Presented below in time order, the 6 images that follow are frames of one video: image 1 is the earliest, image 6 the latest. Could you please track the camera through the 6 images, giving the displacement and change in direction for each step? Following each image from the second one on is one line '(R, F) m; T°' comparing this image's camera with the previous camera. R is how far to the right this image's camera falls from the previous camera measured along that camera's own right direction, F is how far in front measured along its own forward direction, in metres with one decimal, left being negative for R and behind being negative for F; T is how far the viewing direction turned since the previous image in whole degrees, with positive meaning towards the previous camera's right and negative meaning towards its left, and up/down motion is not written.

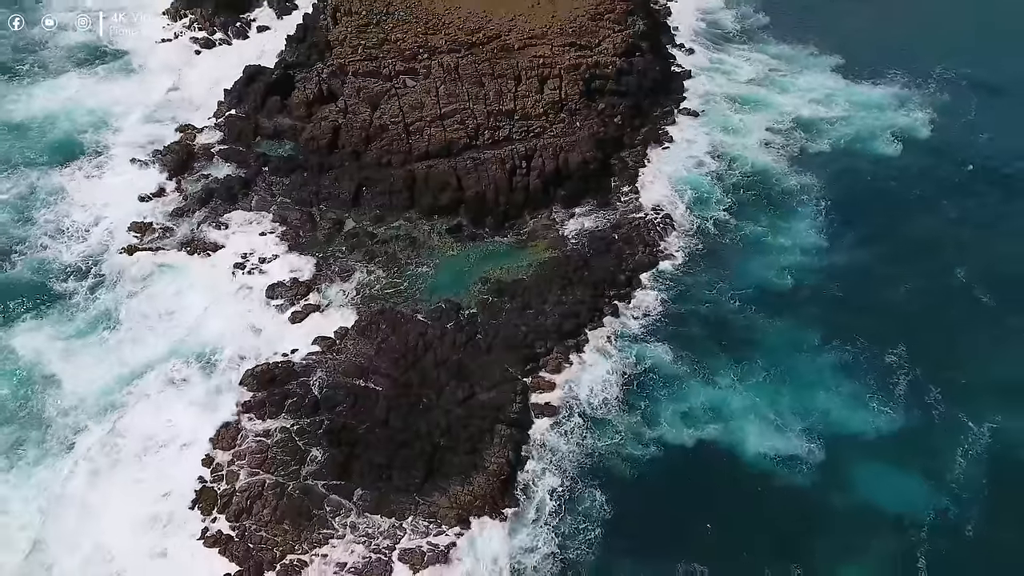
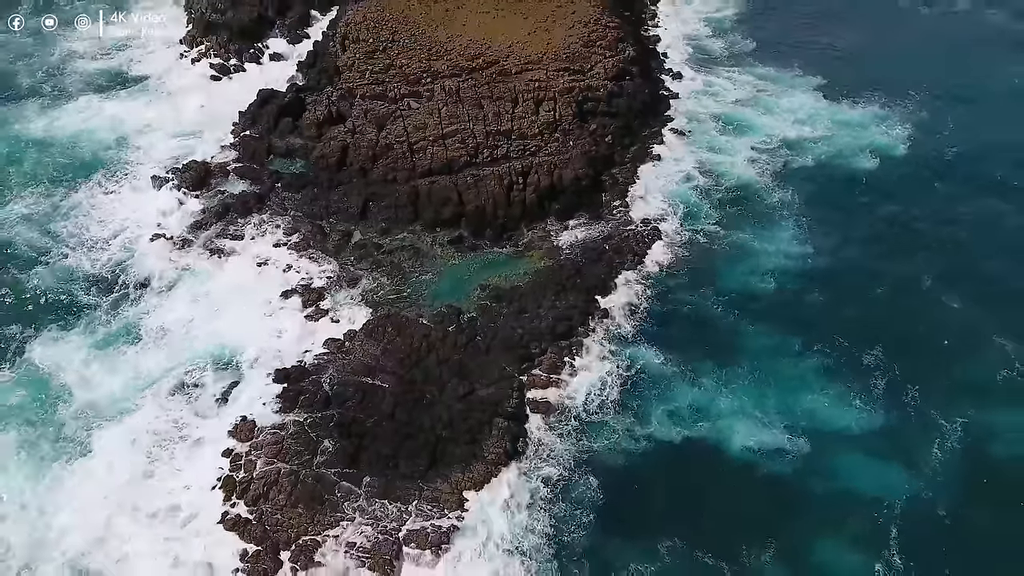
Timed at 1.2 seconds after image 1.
(+0.1, -2.6) m; 0°
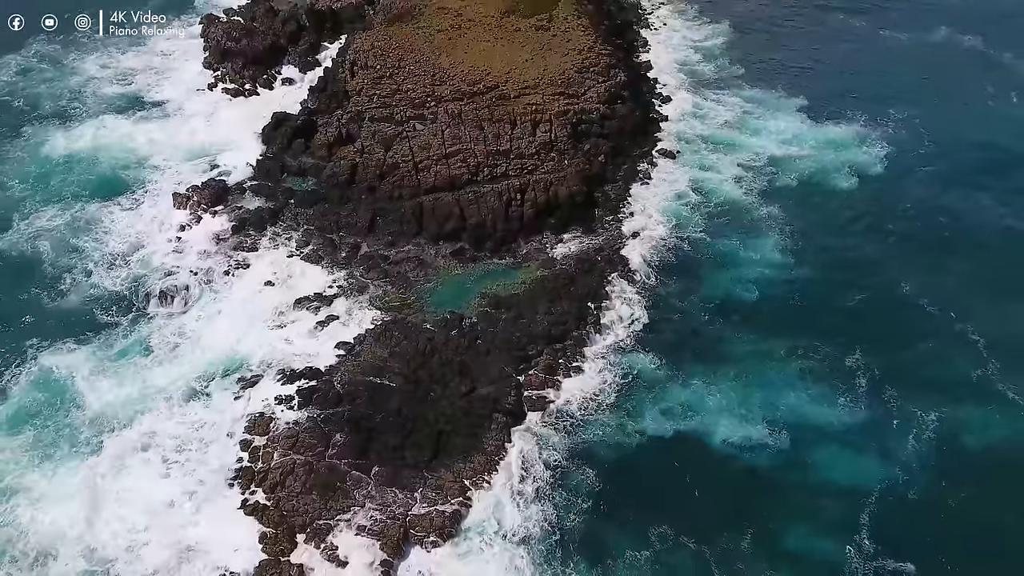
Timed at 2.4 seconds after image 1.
(+0.1, -2.7) m; 0°
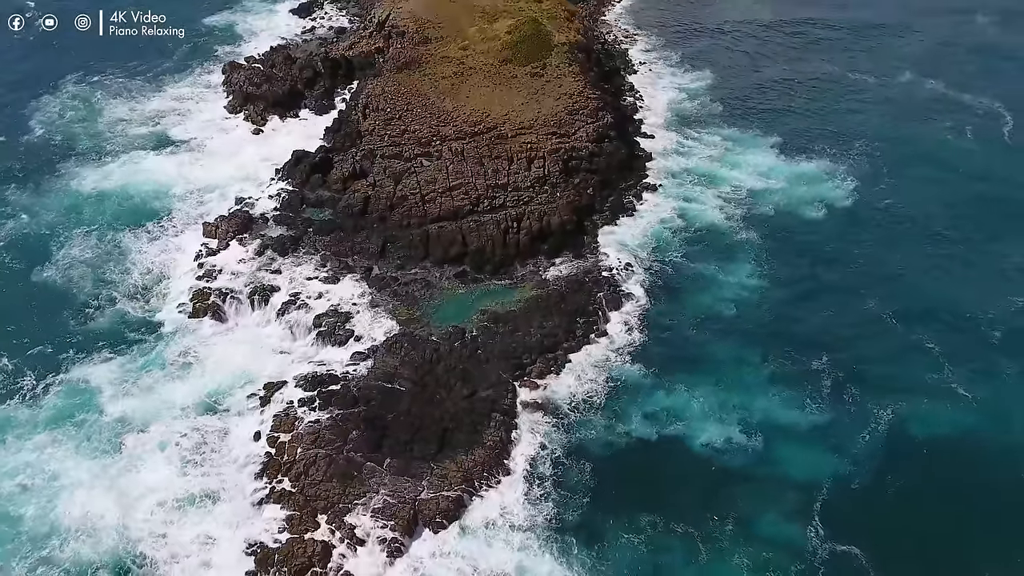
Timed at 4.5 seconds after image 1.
(+0.2, -4.8) m; 0°
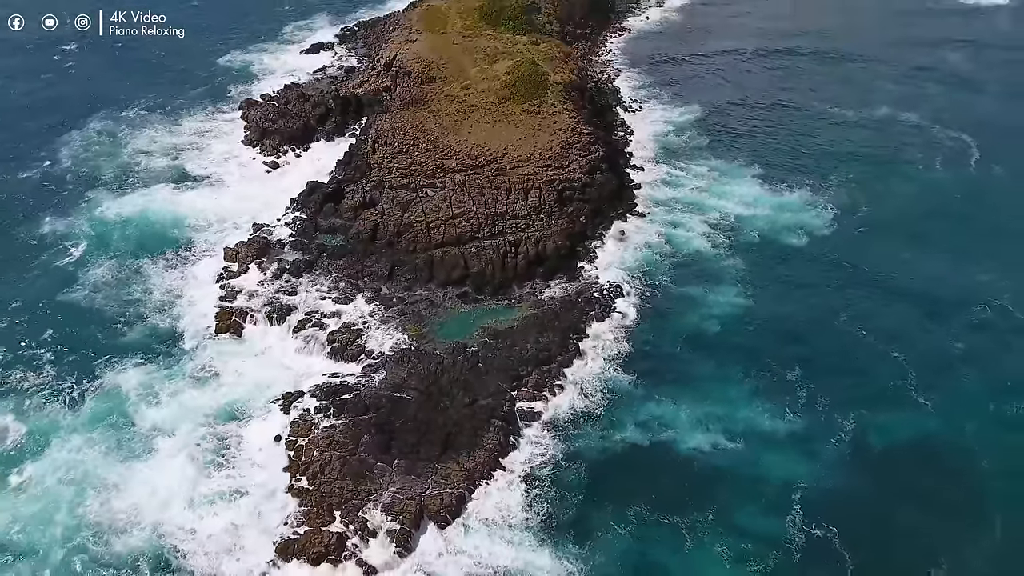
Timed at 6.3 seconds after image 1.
(+0.1, -4.0) m; 0°
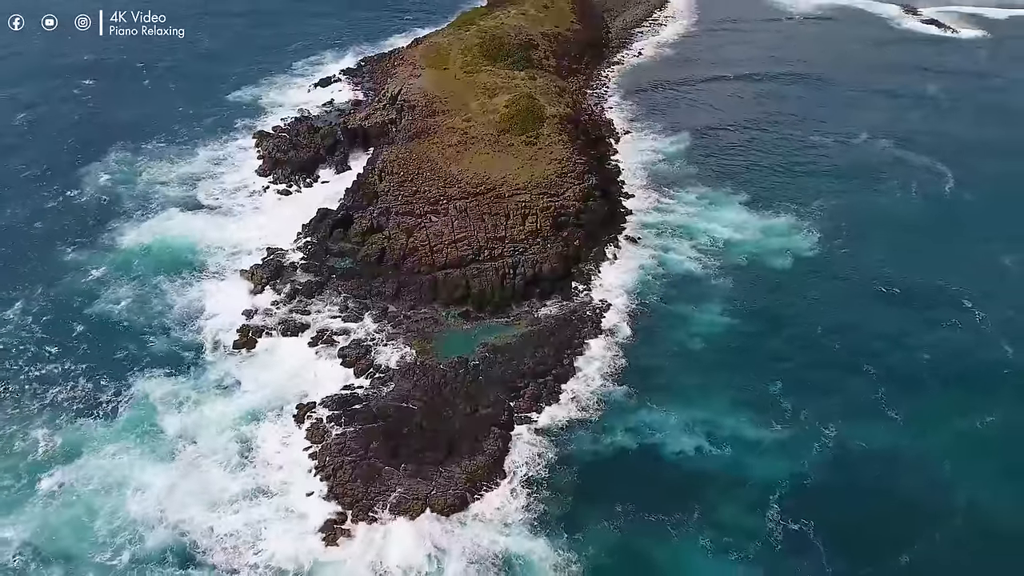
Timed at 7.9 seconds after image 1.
(+0.1, -3.7) m; 0°
